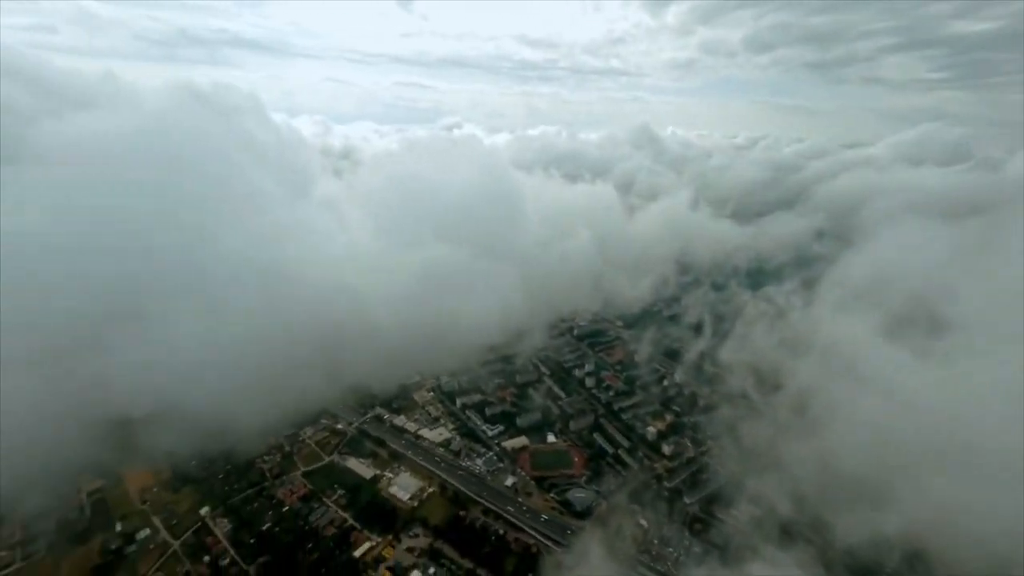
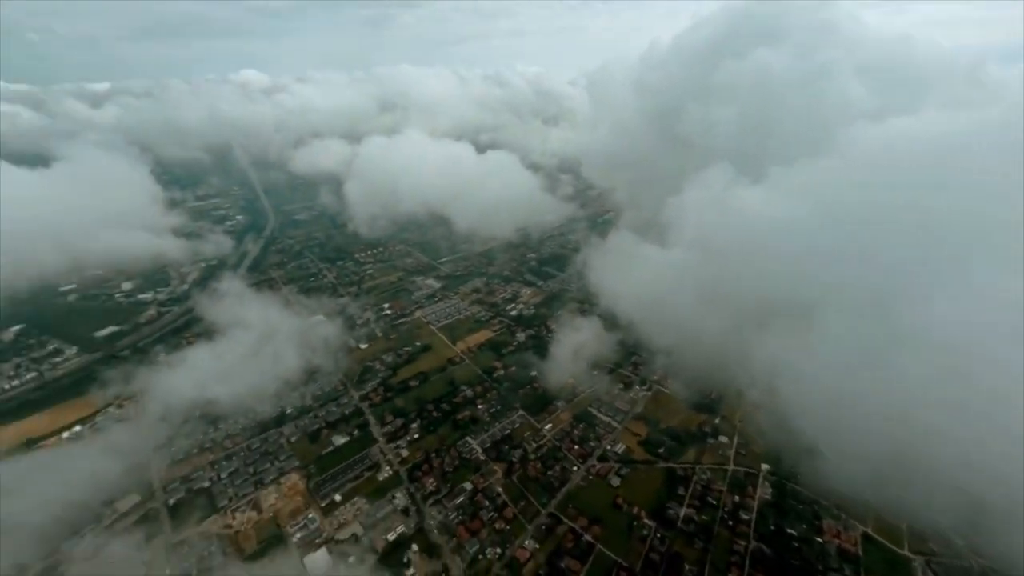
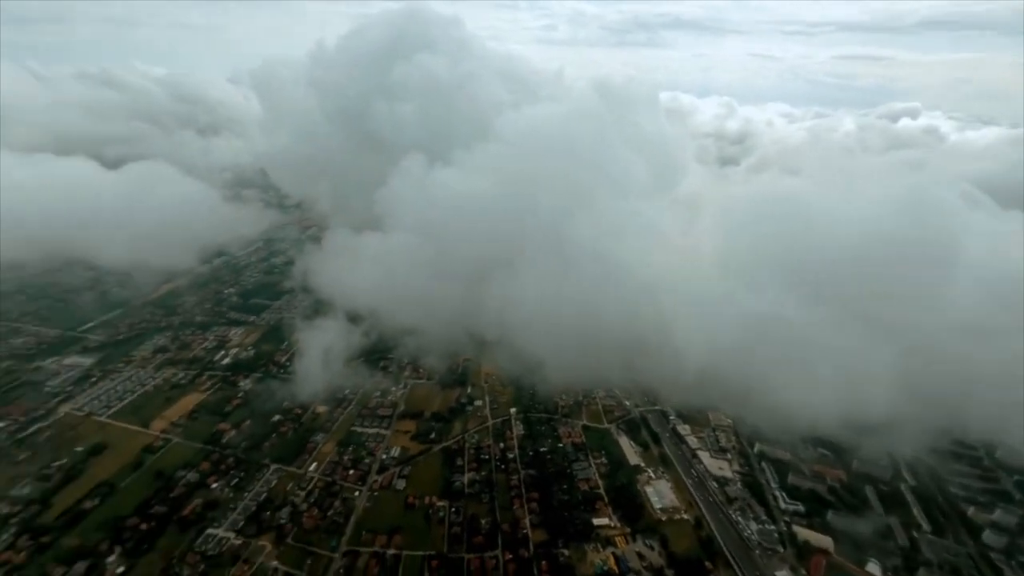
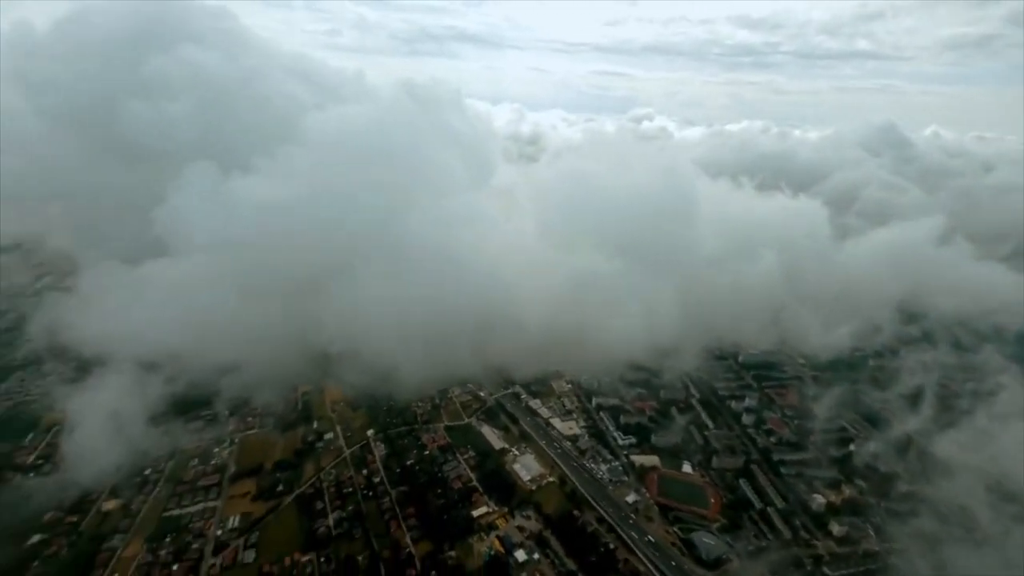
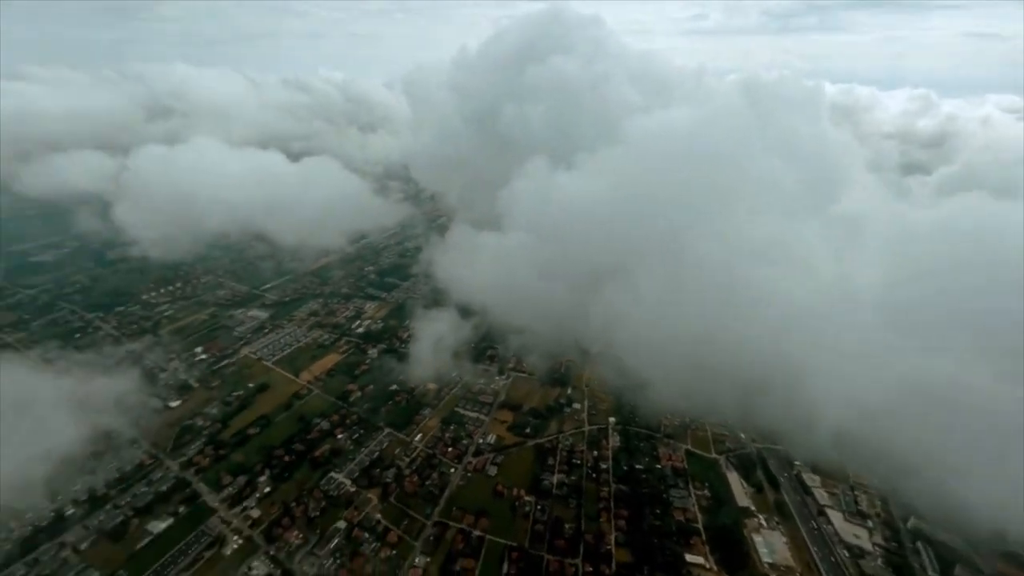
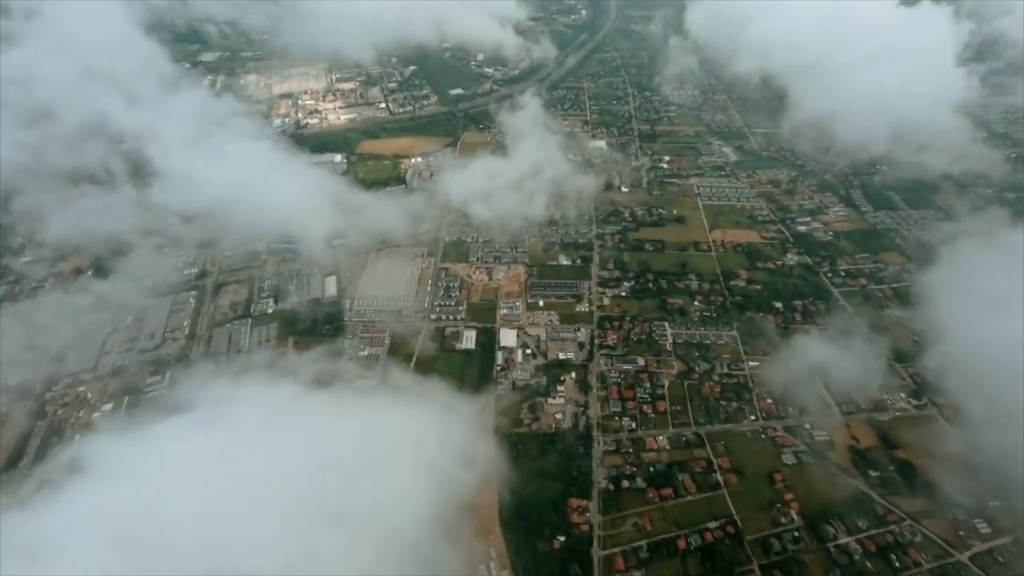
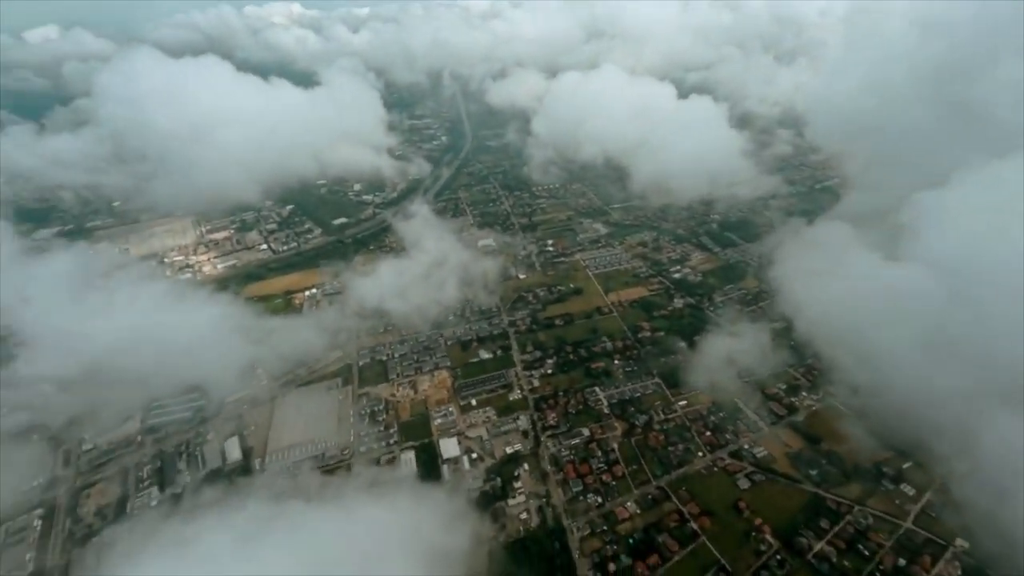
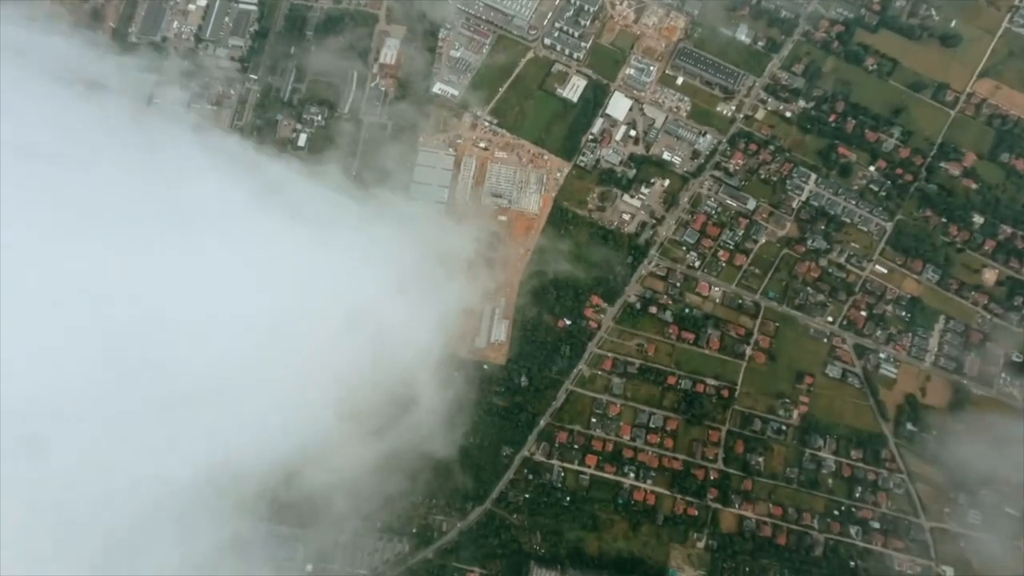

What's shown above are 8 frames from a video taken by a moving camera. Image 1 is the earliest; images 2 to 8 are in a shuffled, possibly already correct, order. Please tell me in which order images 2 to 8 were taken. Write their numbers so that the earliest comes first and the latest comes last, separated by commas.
4, 3, 5, 2, 7, 6, 8
